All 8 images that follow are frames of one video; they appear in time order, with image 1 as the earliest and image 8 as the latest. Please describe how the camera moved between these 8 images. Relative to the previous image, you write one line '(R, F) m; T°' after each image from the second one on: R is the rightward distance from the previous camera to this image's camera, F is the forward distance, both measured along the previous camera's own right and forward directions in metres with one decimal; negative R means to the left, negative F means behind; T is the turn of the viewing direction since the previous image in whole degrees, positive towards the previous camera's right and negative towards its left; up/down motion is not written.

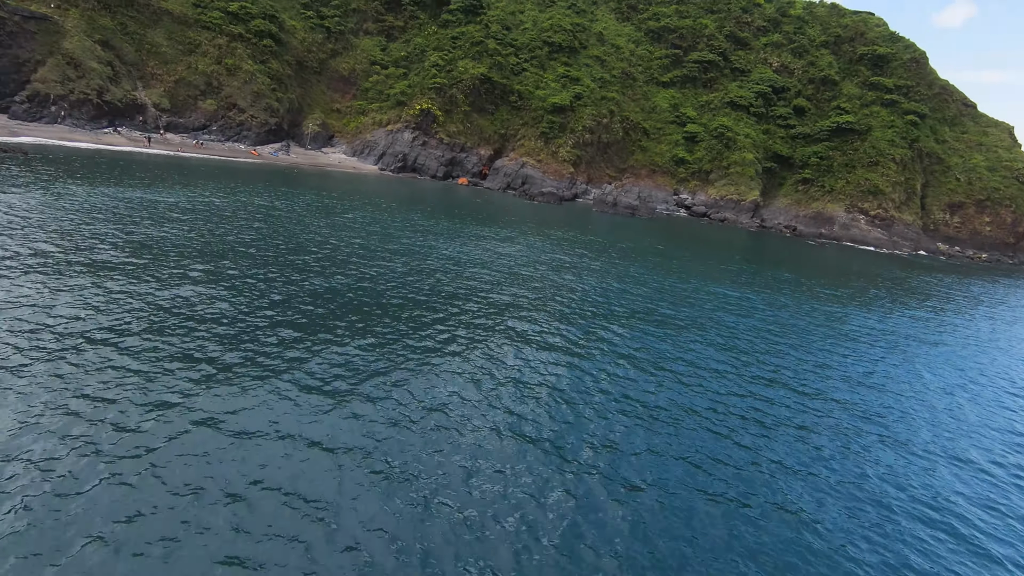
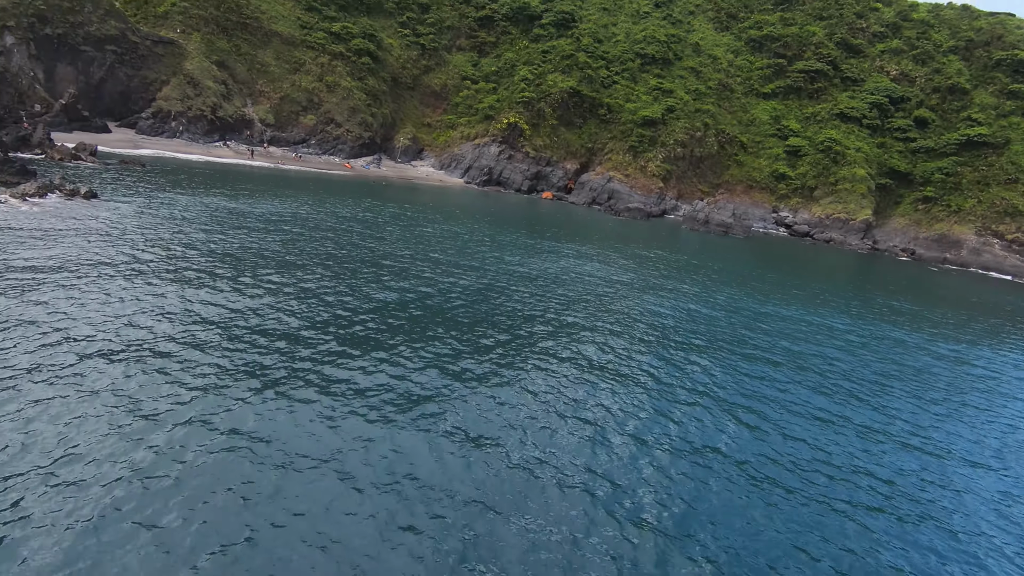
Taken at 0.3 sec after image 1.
(+0.5, +2.3) m; -8°
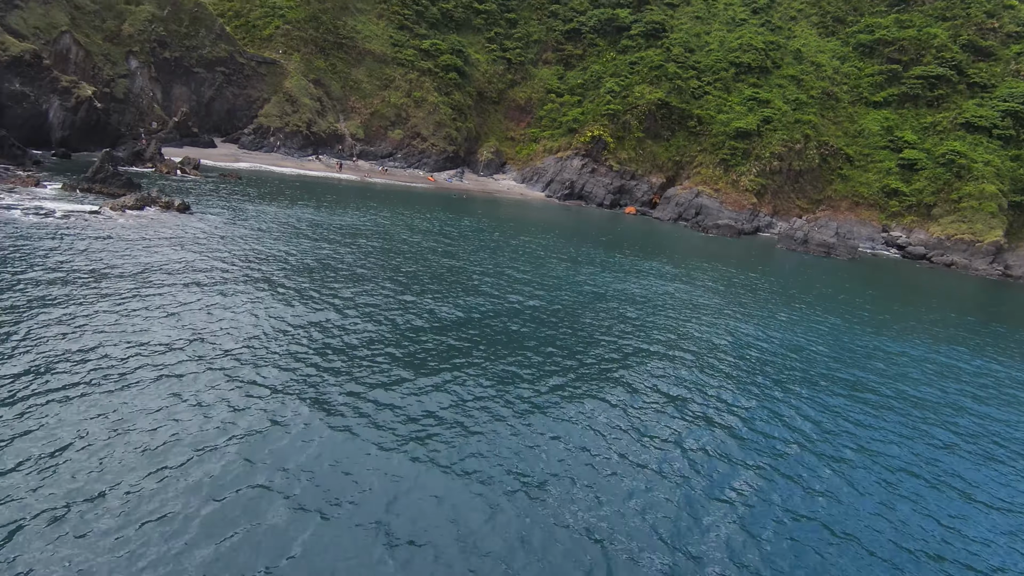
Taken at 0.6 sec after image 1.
(+0.6, +2.2) m; -8°
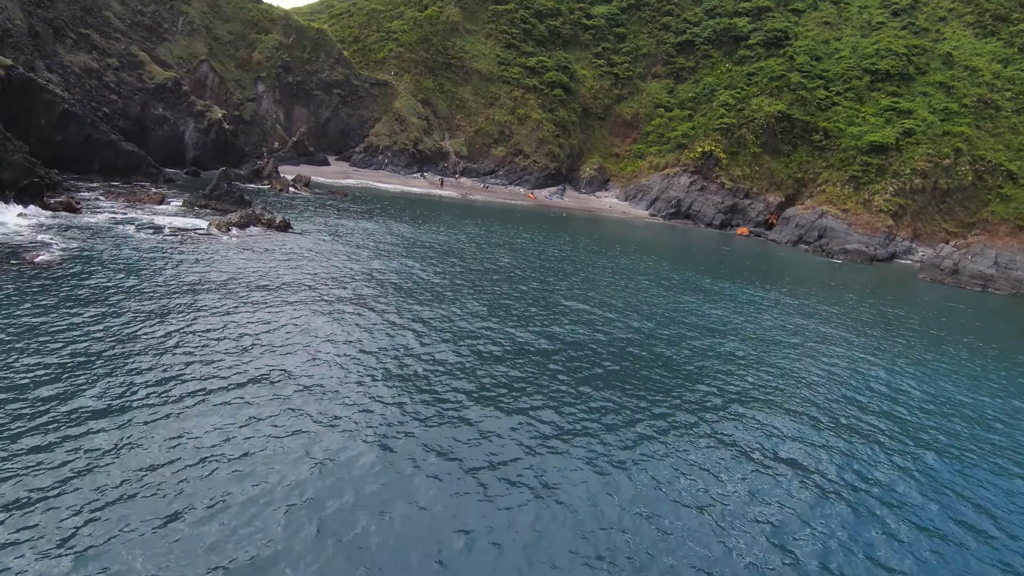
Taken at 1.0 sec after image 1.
(+0.5, +3.0) m; -10°
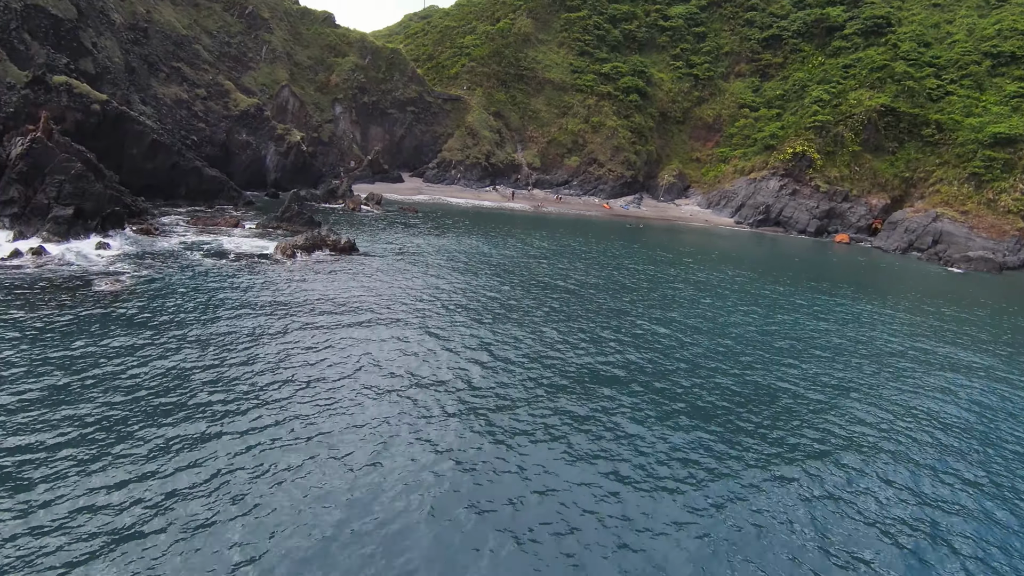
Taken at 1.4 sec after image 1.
(+0.5, +2.9) m; -8°
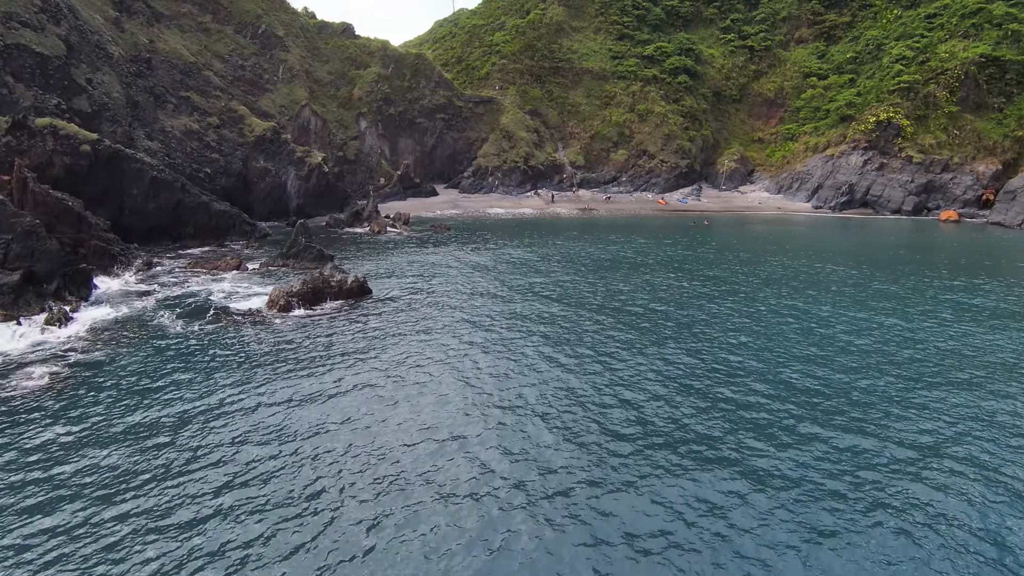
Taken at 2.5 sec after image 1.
(+0.5, +8.7) m; -5°
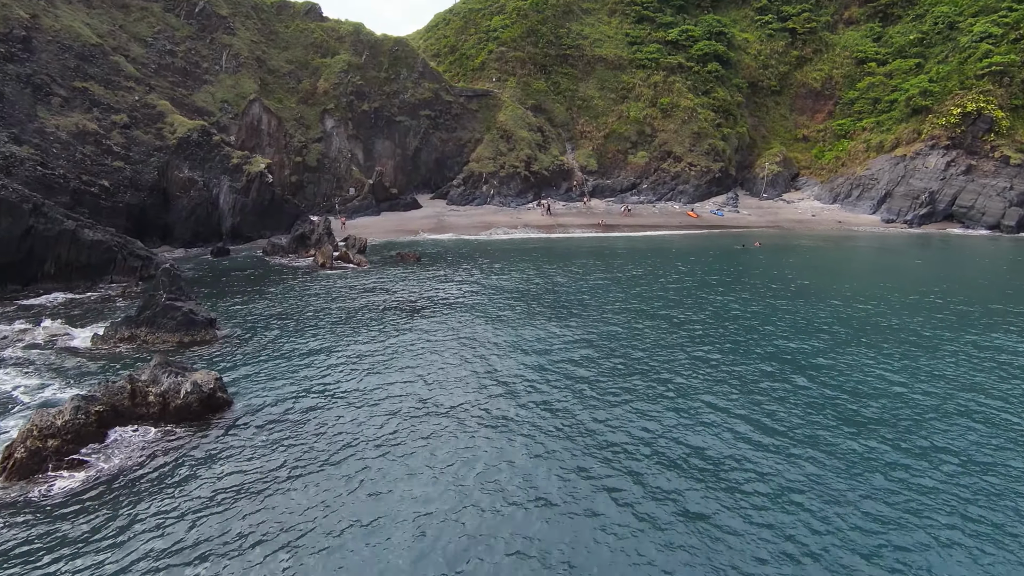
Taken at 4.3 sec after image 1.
(+1.6, +16.4) m; -1°
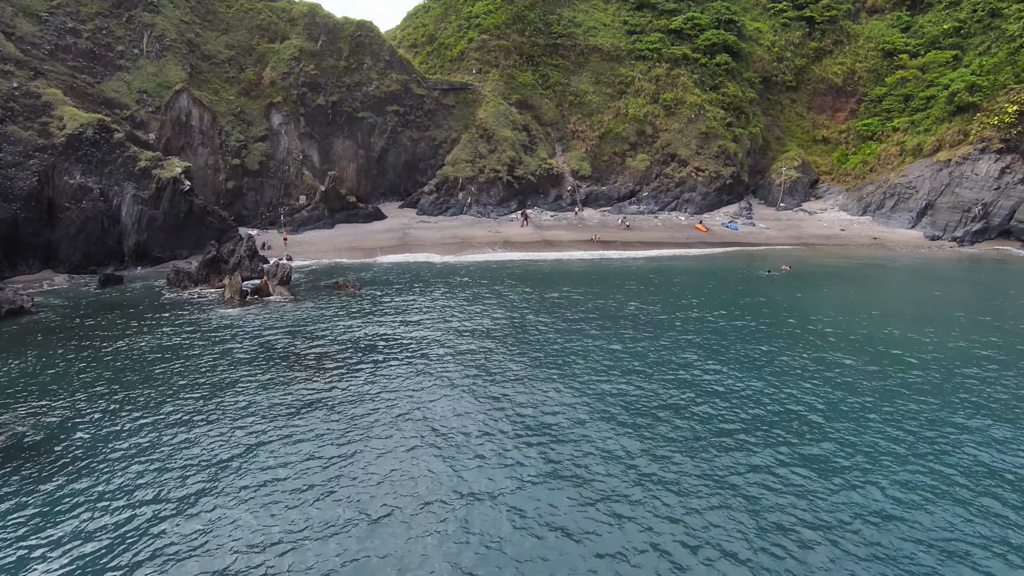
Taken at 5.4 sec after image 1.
(+1.9, +11.0) m; 0°
